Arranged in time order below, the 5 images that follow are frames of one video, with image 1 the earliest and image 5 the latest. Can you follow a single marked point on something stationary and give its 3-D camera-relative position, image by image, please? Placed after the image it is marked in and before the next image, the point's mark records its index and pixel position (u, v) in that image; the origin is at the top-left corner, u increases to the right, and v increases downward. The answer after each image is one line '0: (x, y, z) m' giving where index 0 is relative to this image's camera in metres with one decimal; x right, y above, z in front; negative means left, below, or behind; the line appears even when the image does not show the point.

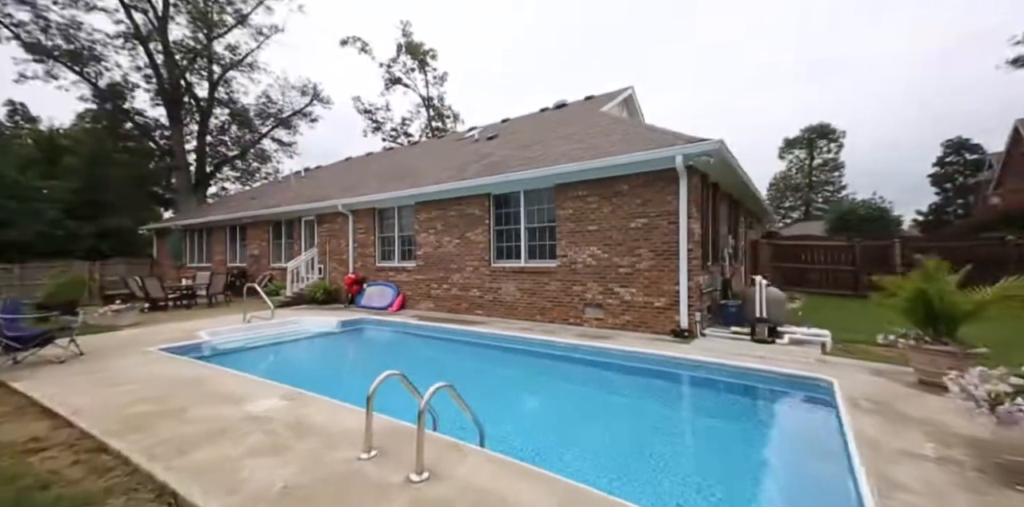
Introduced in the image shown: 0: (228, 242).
0: (-9.7, +0.4, +14.2) m
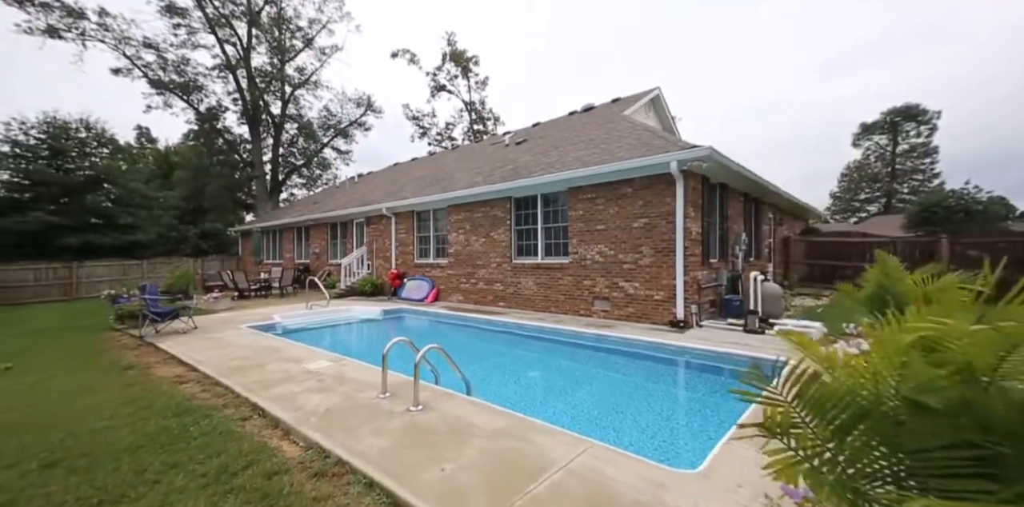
0: (-8.5, +0.5, +16.2) m
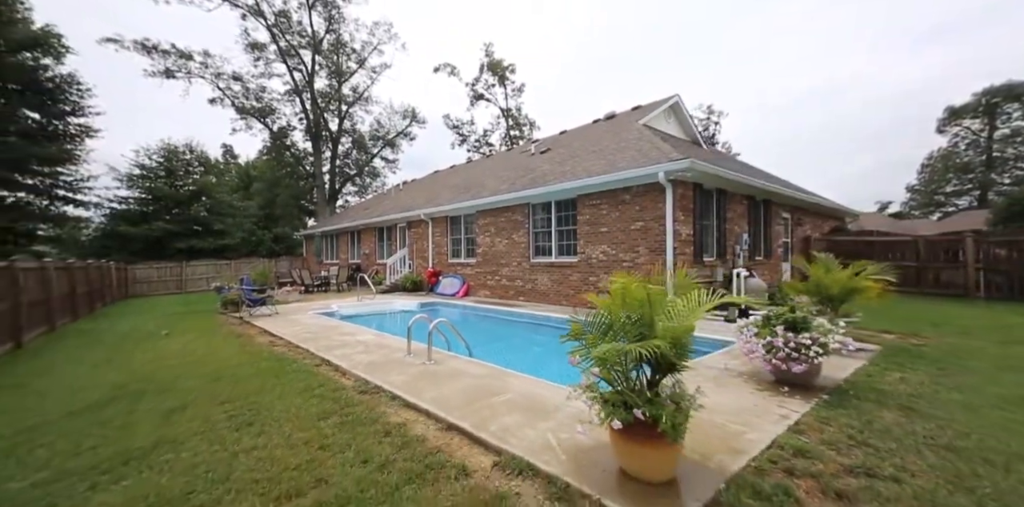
0: (-7.2, +0.4, +18.4) m
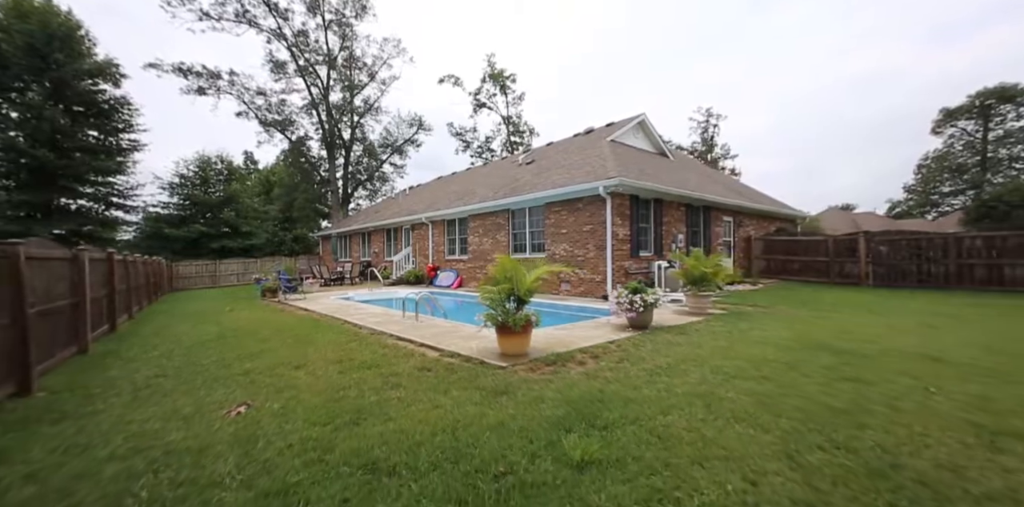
0: (-7.6, +0.5, +20.9) m
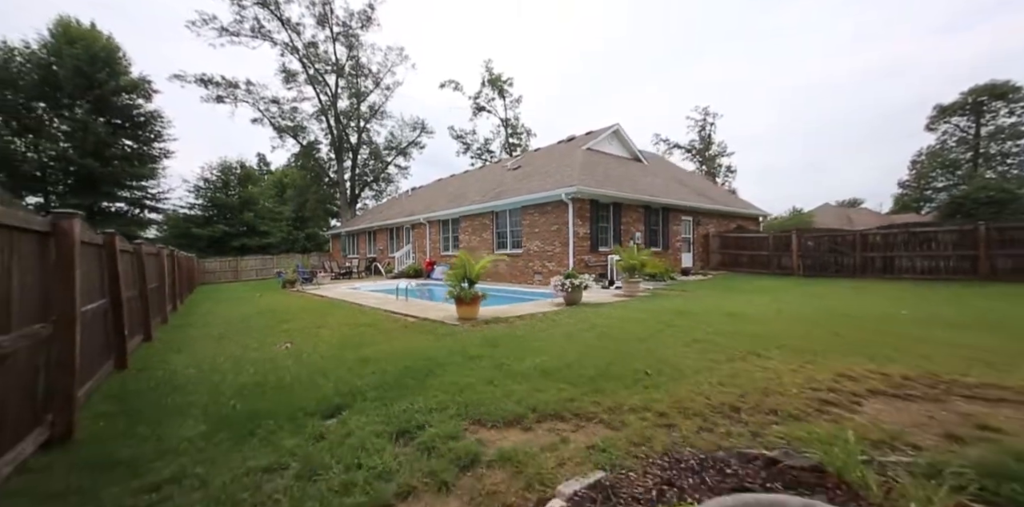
0: (-8.0, +0.7, +23.0) m
